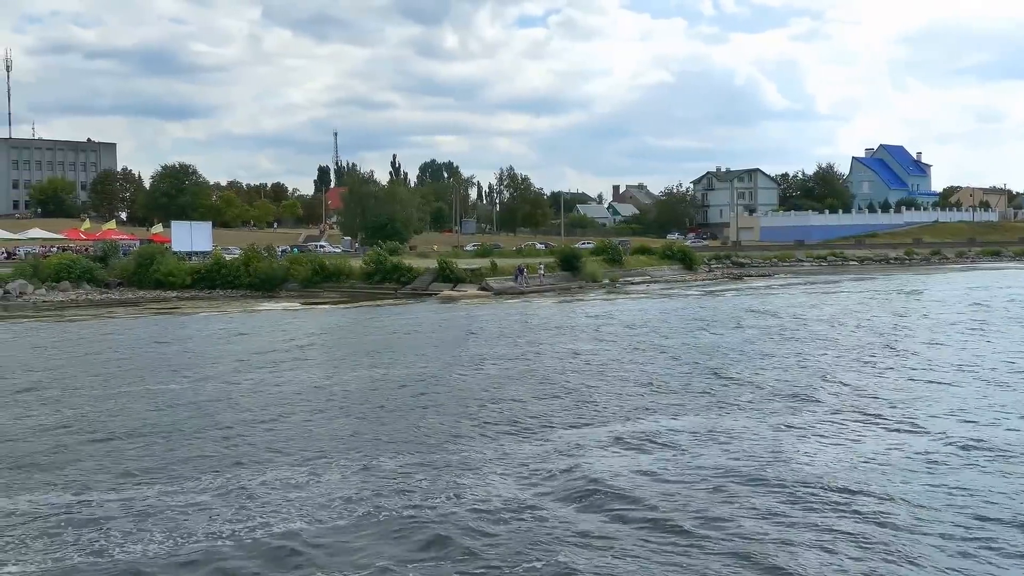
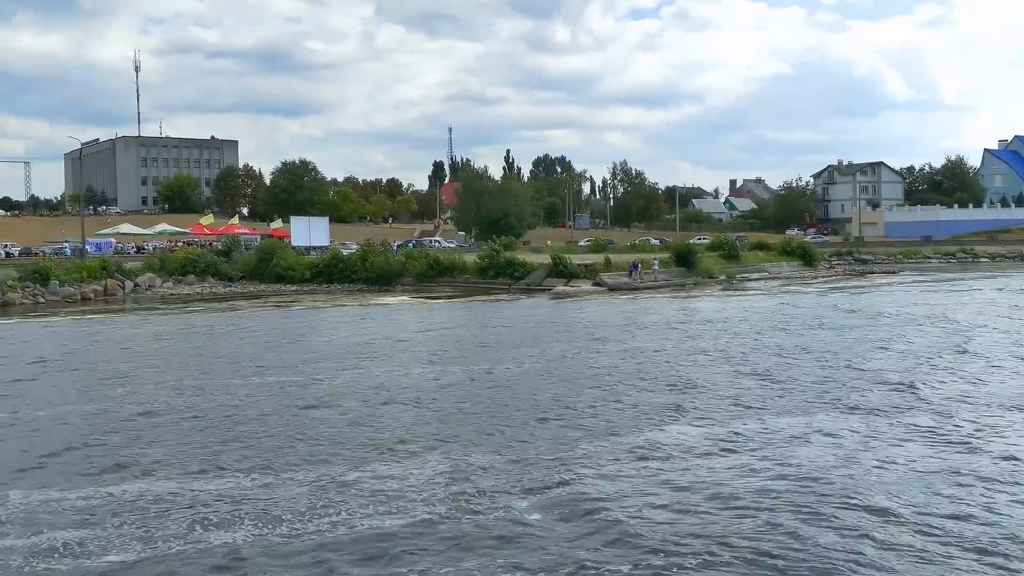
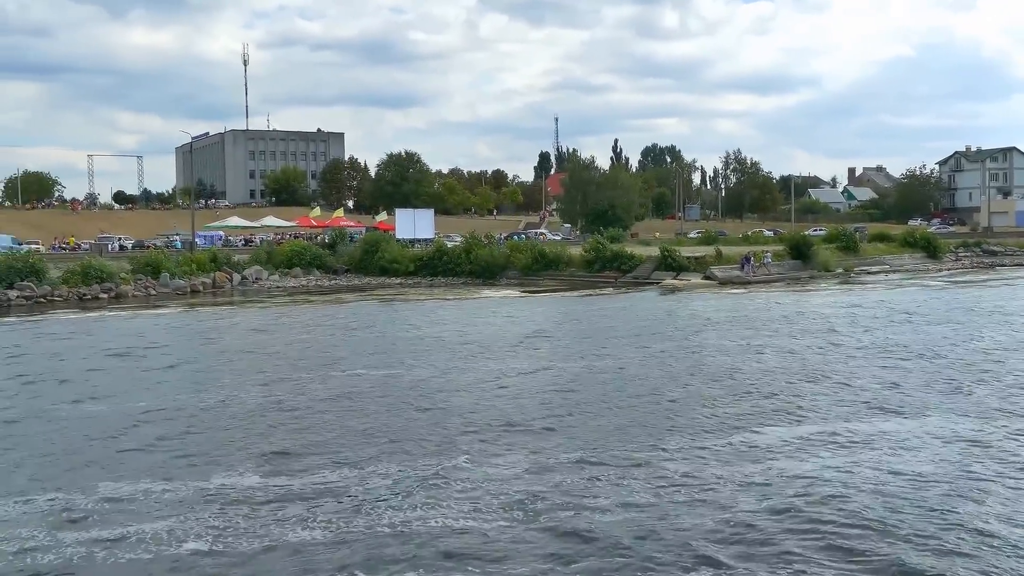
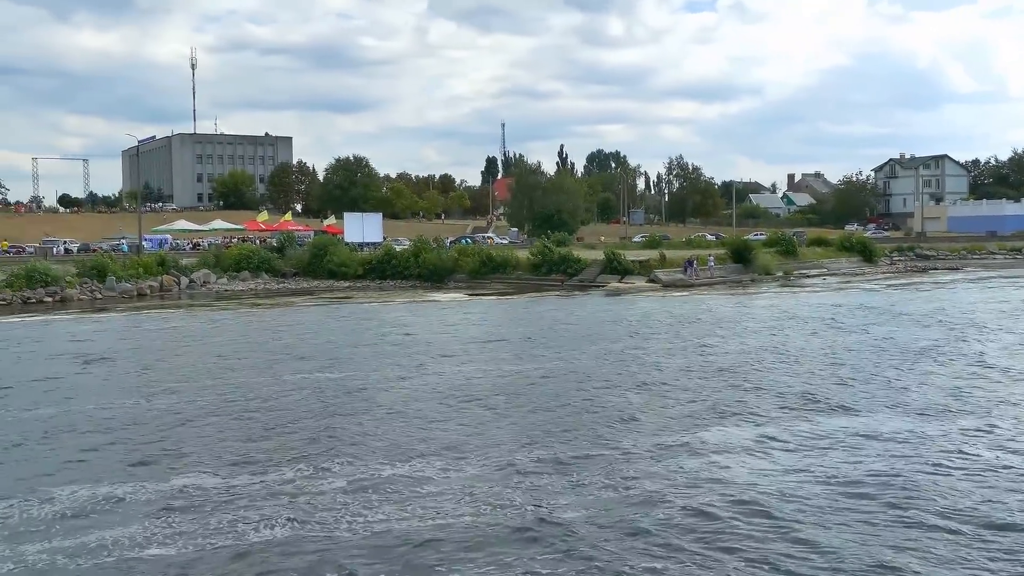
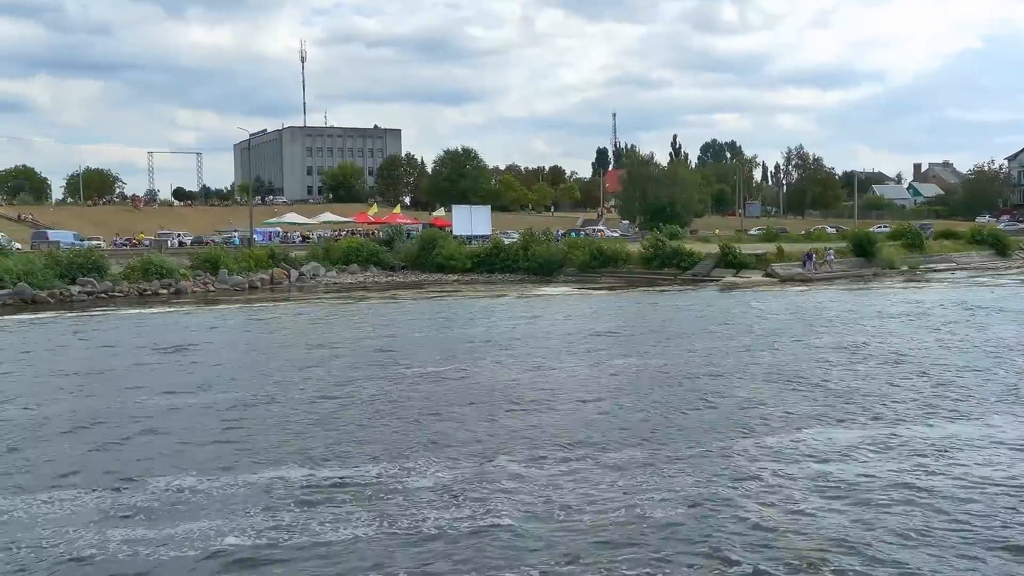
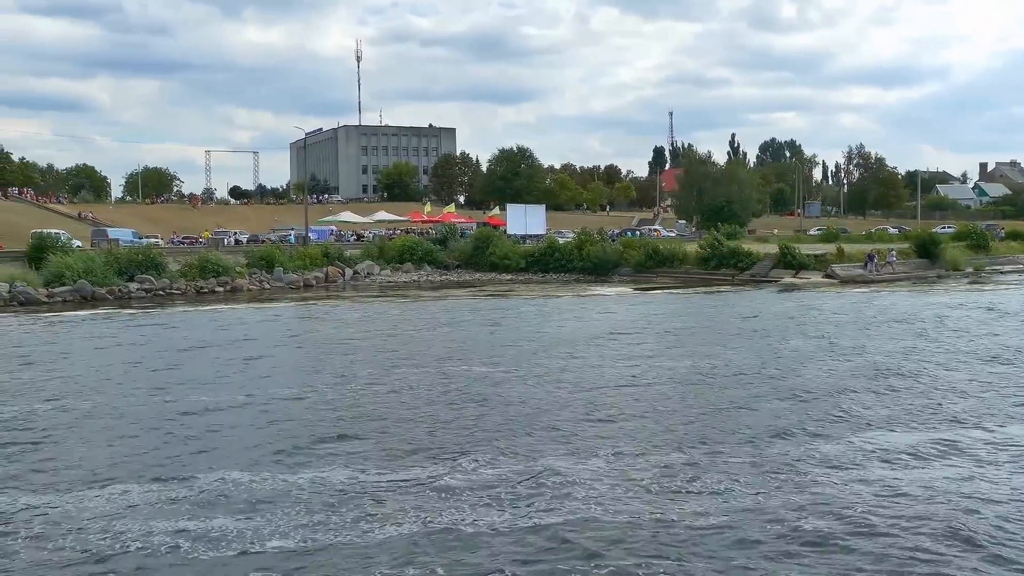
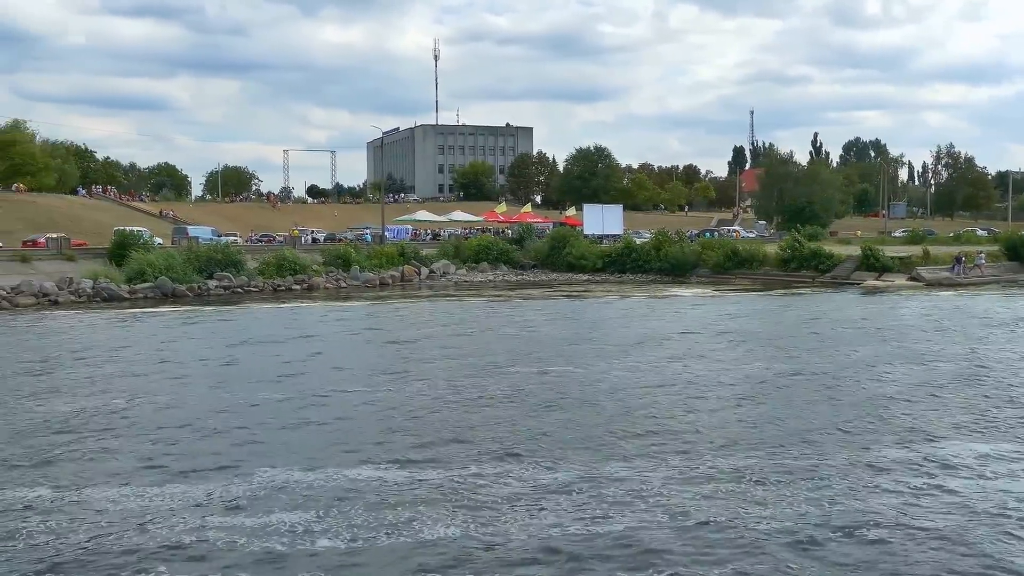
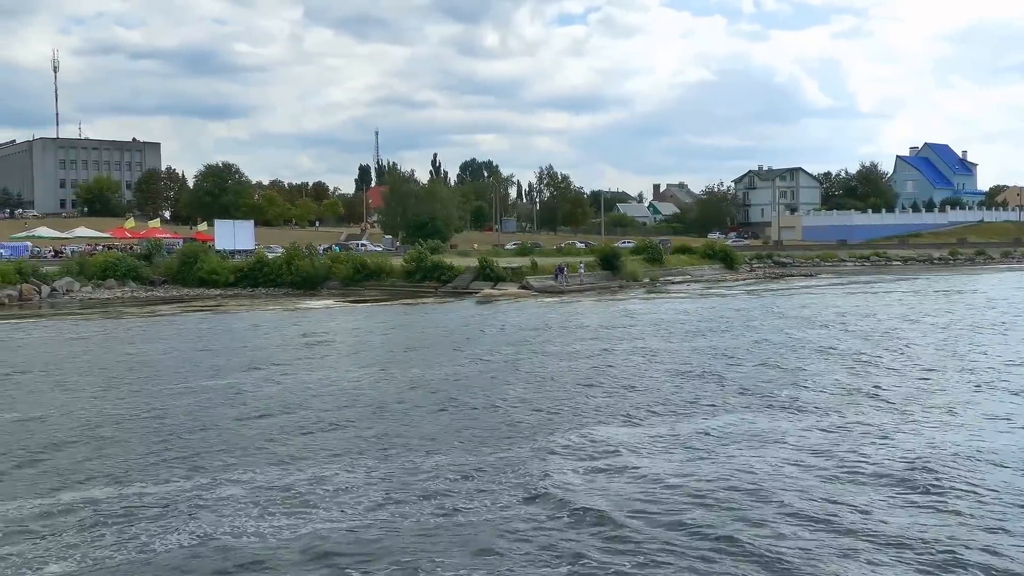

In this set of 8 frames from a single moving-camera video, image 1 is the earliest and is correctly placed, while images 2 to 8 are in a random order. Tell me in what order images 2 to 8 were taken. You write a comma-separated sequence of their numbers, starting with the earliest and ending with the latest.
8, 2, 4, 3, 5, 6, 7
